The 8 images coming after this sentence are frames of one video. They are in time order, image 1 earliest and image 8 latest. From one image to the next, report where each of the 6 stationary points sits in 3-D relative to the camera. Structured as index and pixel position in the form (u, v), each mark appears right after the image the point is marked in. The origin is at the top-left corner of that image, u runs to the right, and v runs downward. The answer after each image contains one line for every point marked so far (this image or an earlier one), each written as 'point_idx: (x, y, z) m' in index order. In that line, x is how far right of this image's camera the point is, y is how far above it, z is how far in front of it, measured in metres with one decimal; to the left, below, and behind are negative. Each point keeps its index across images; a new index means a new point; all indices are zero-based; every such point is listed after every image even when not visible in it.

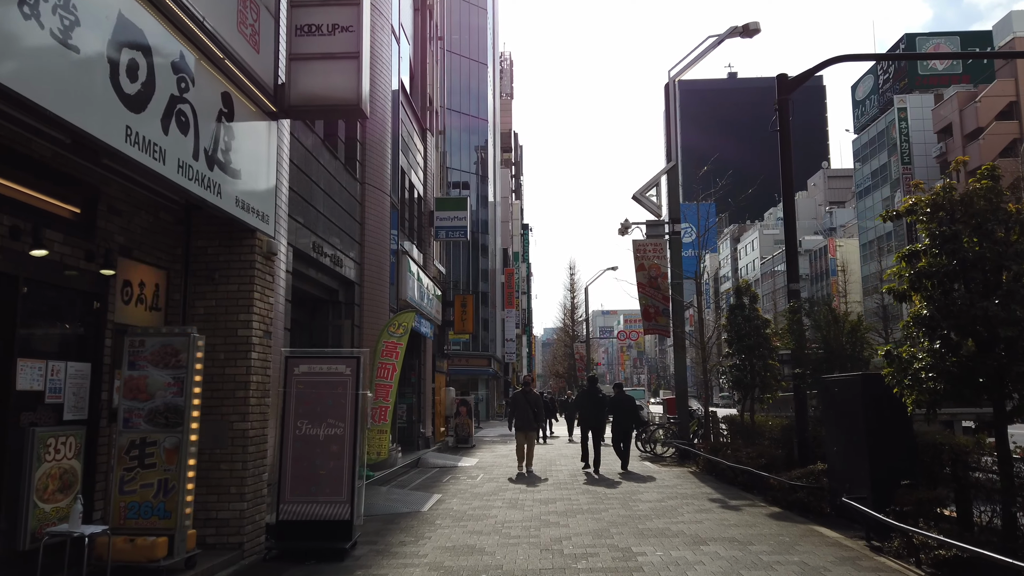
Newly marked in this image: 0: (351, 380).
0: (-1.9, -1.1, +8.1) m
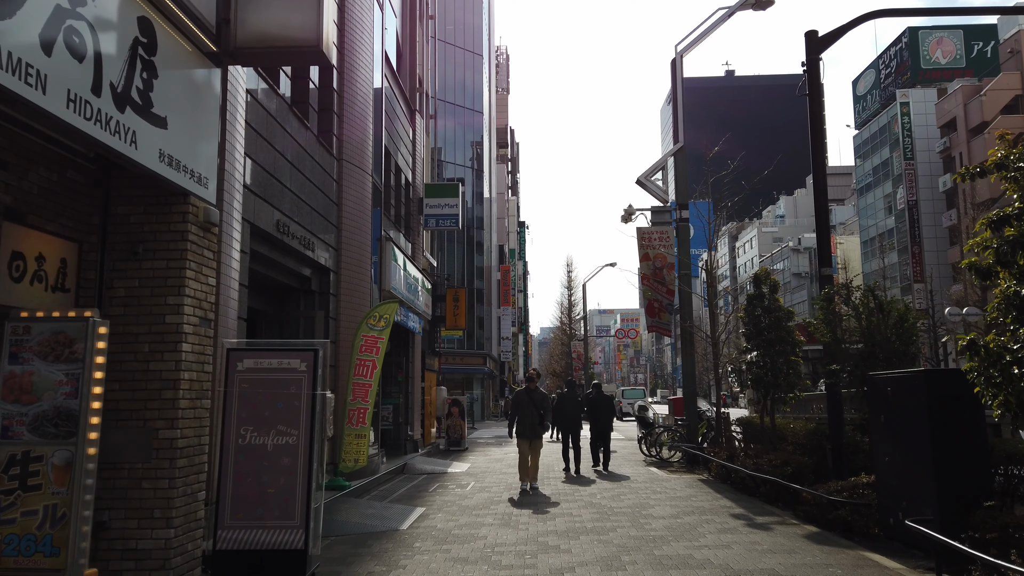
0: (-1.9, -0.9, +6.7) m
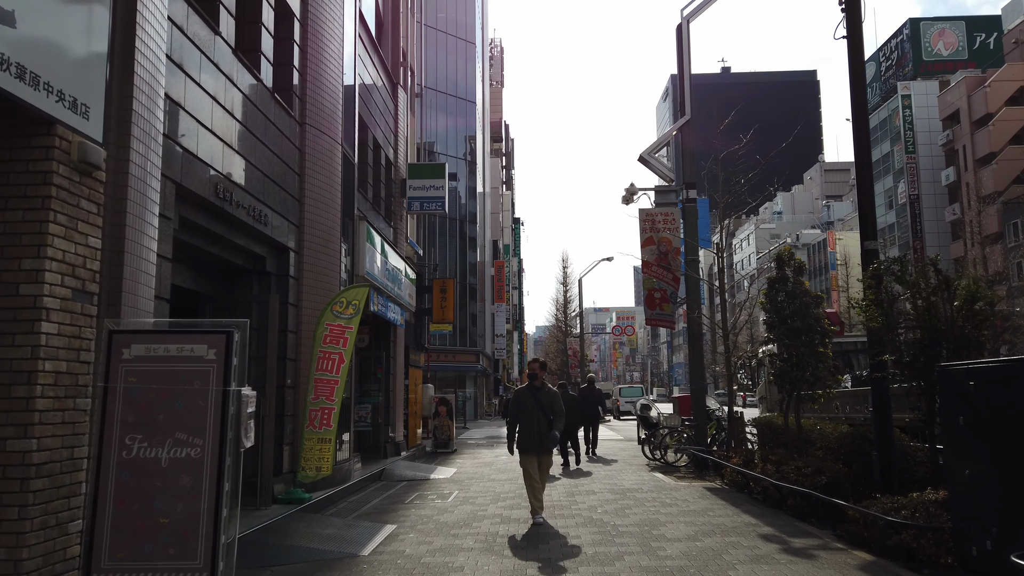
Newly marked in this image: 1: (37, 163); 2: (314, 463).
0: (-2.1, -0.6, +5.0) m
1: (-3.3, +0.9, +4.9) m
2: (-2.9, -2.6, +10.5) m
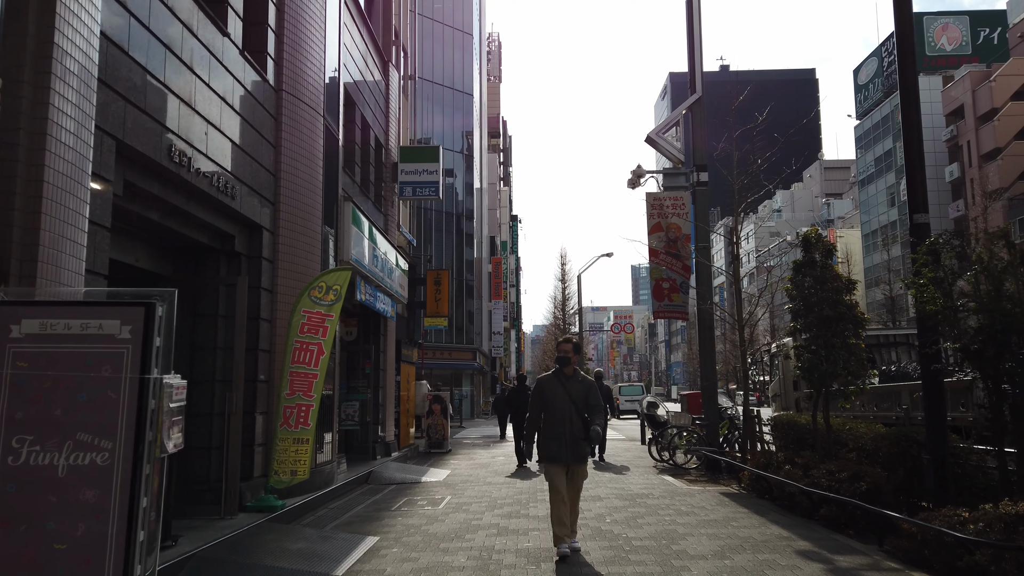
0: (-2.1, -0.4, +3.9) m
1: (-3.3, +1.1, +3.8) m
2: (-2.9, -2.4, +9.4) m
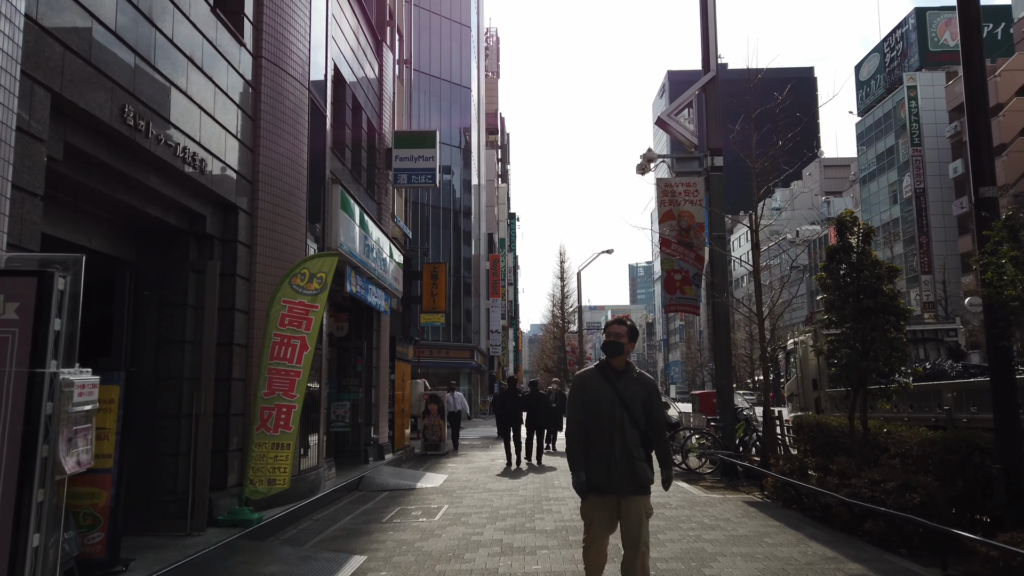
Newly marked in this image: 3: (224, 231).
0: (-2.0, -0.2, +2.9) m
1: (-3.2, +1.2, +2.8) m
2: (-2.9, -2.2, +8.4) m
3: (-3.6, +0.7, +8.8) m
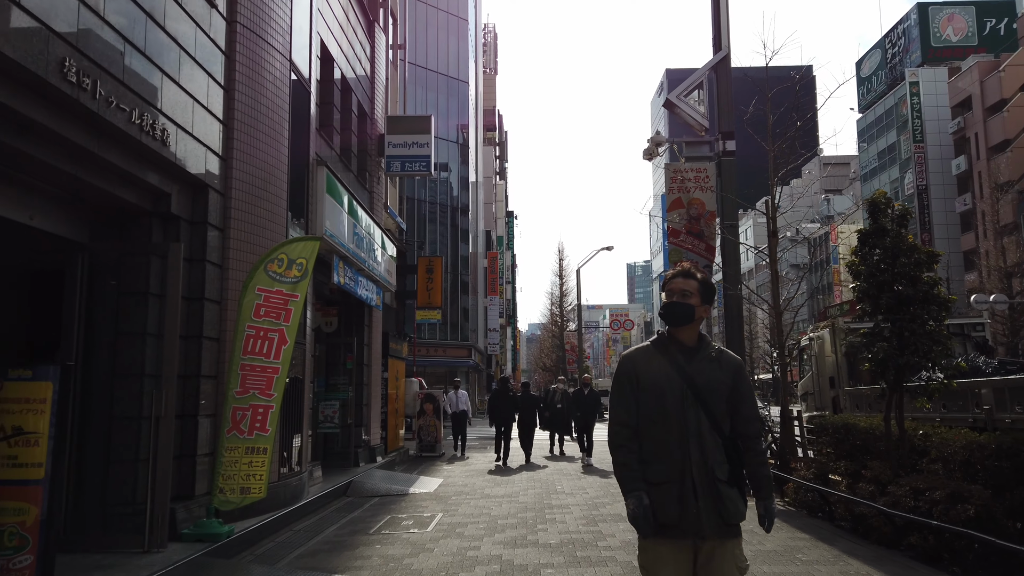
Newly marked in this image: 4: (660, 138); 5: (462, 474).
0: (-2.0, -0.1, +2.1) m
1: (-3.2, +1.4, +1.9) m
2: (-2.9, -2.1, +7.5) m
3: (-3.6, +0.8, +7.9) m
4: (+2.9, +3.0, +14.0) m
5: (-1.0, -3.7, +14.2) m
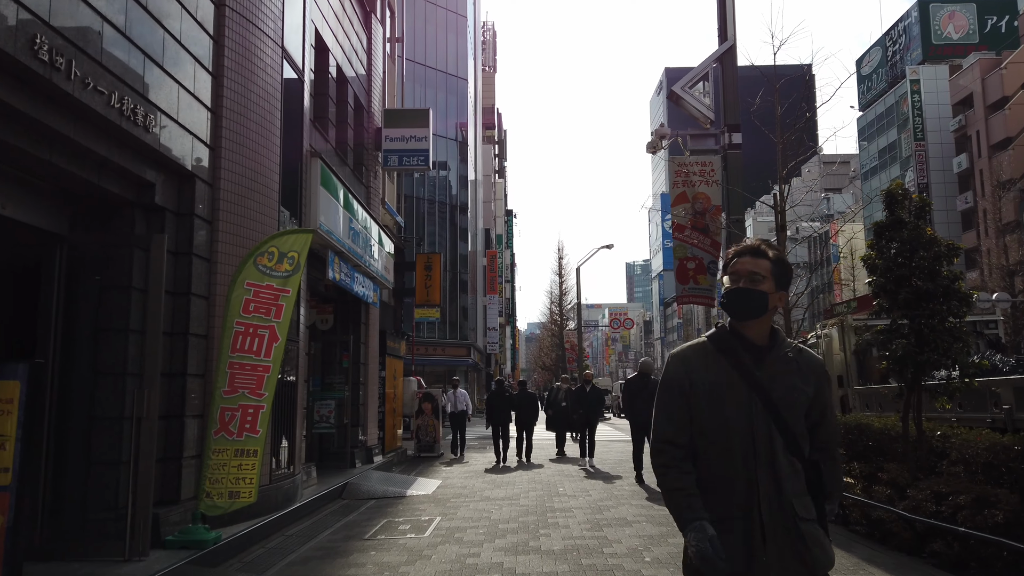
0: (-2.0, 0.0, +1.7) m
1: (-3.2, +1.4, +1.5) m
2: (-2.9, -2.0, +7.2) m
3: (-3.6, +0.9, +7.6) m
4: (+2.9, +3.0, +13.6) m
5: (-1.0, -3.7, +13.9) m
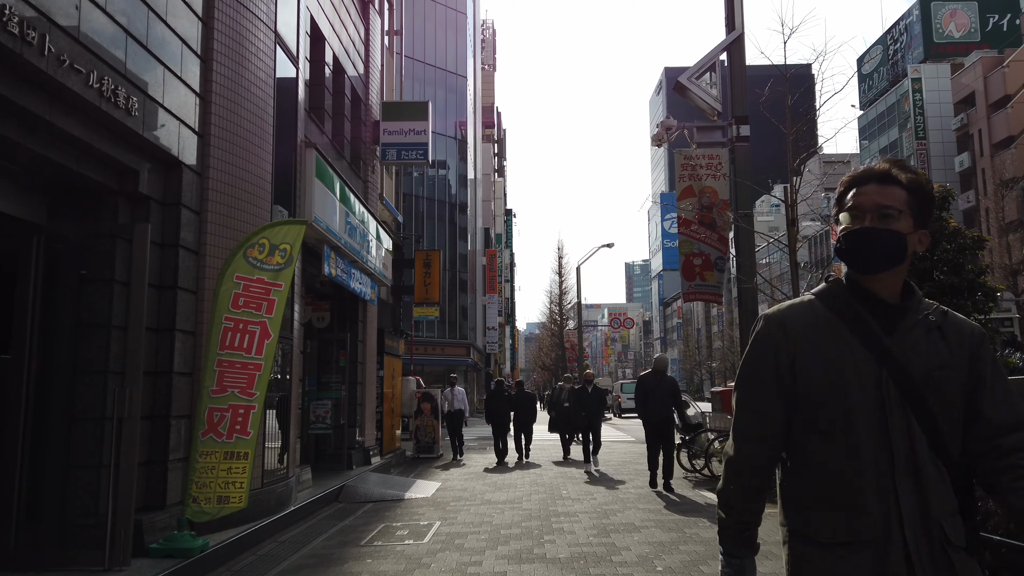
0: (-1.9, 0.0, +1.3) m
1: (-3.1, +1.5, +1.2) m
2: (-2.8, -1.9, +6.8) m
3: (-3.5, +1.0, +7.2) m
4: (+3.0, +3.1, +13.3) m
5: (-1.0, -3.6, +13.5) m
